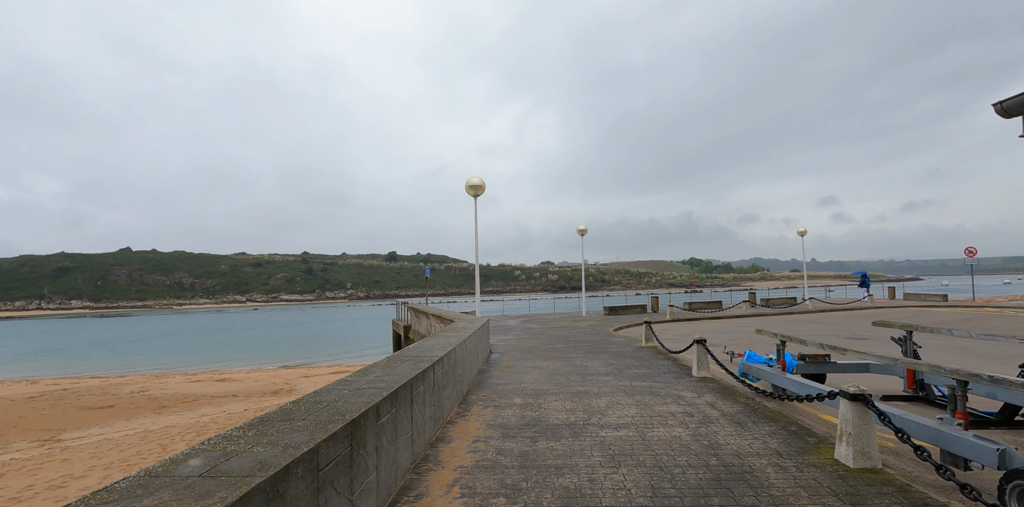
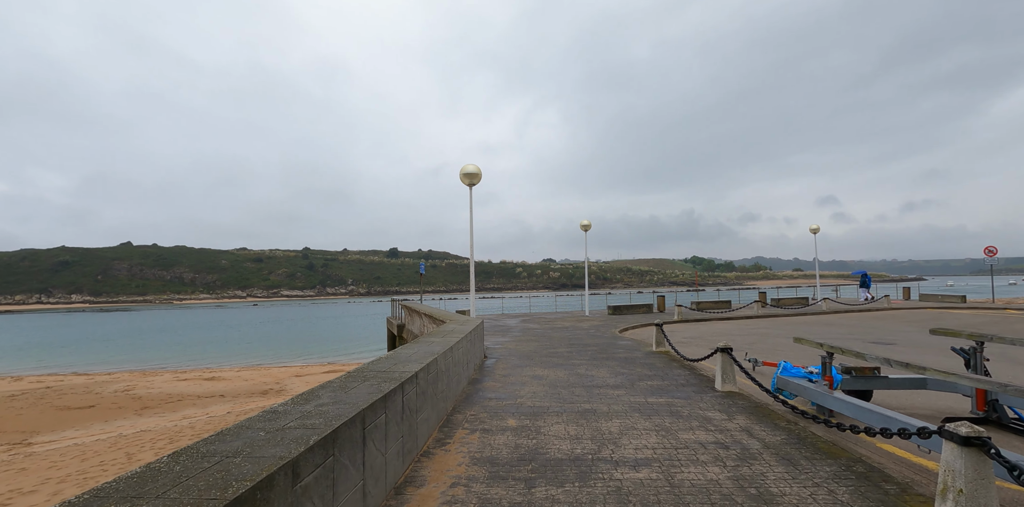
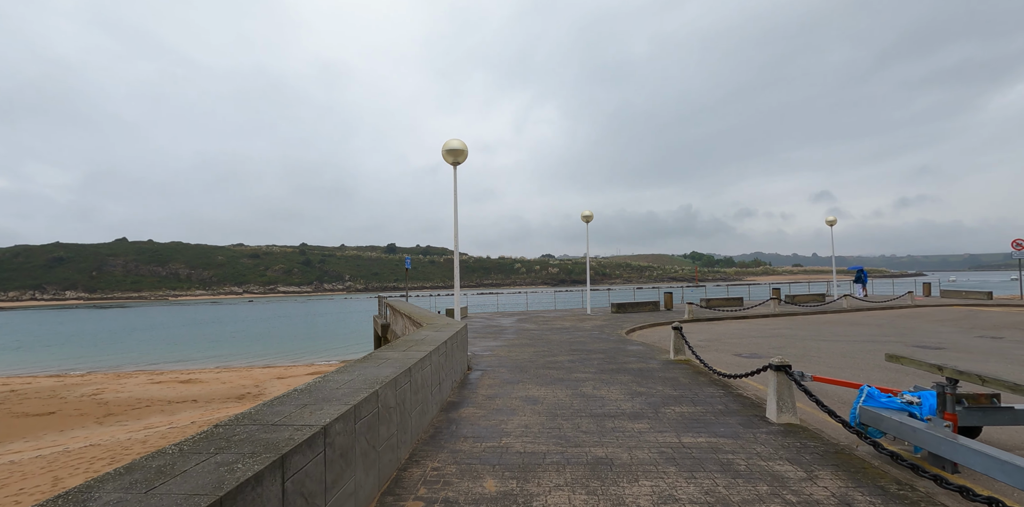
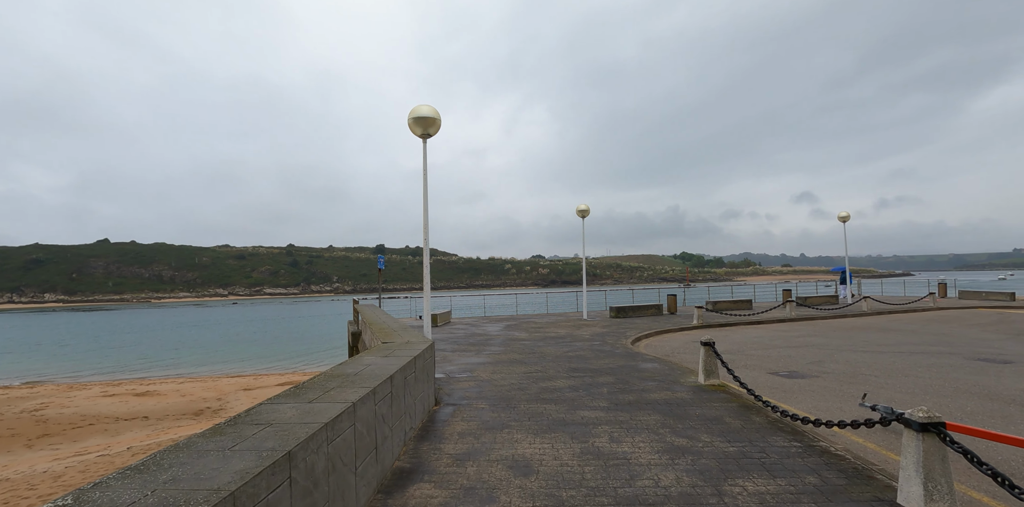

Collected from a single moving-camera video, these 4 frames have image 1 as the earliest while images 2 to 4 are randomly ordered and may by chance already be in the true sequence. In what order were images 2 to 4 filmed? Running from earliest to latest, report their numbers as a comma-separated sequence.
2, 3, 4
